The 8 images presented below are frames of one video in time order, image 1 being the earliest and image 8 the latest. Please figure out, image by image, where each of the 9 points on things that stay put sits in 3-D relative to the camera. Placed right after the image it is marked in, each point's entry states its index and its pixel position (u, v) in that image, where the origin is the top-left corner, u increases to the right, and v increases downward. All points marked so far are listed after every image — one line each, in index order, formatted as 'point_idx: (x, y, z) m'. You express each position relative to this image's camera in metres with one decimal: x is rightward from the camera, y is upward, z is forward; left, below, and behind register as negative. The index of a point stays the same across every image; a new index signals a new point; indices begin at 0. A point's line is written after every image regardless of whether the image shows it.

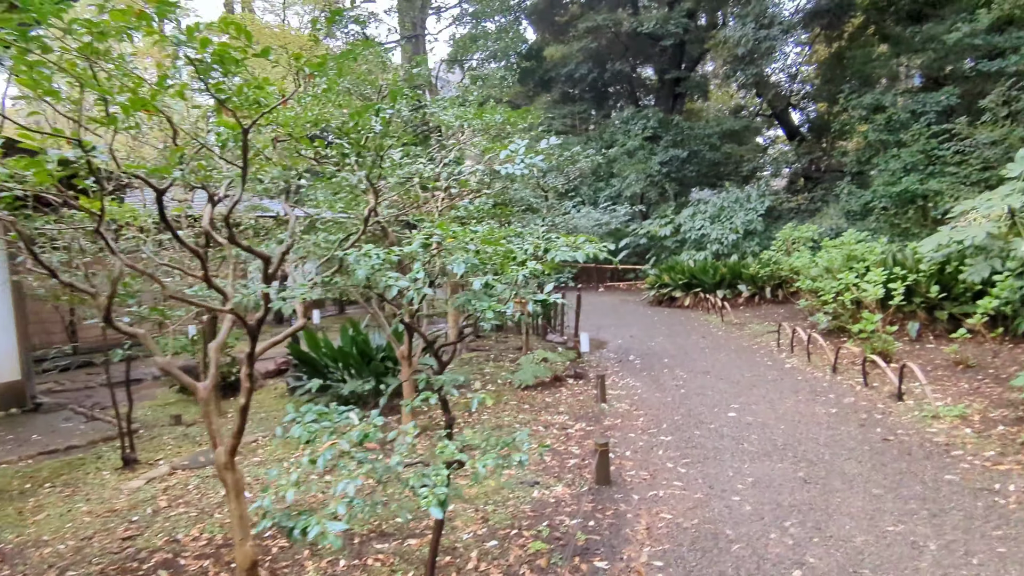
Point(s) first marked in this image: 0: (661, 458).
0: (+0.8, -0.9, +3.4) m
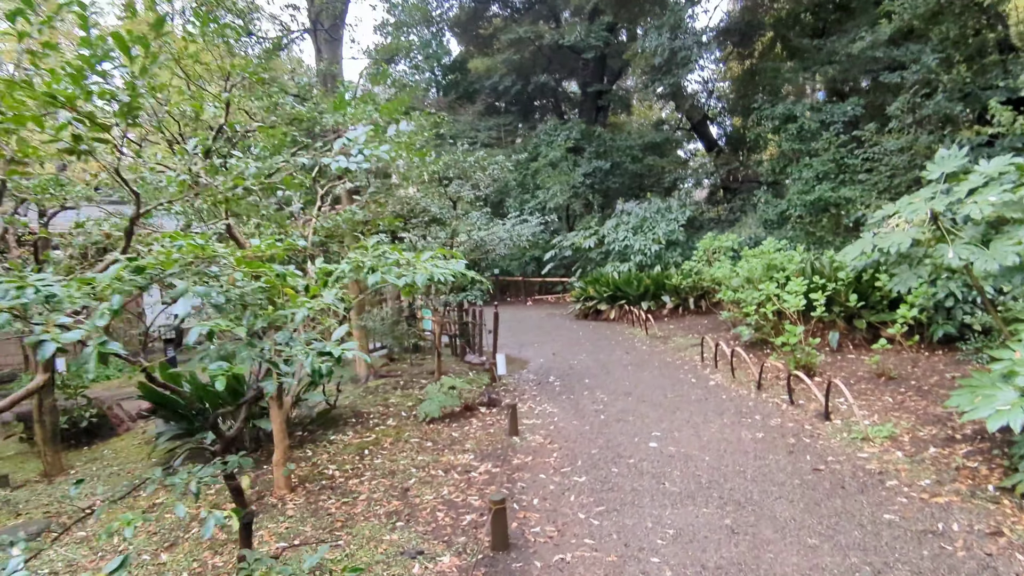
0: (+0.3, -1.0, +2.9) m
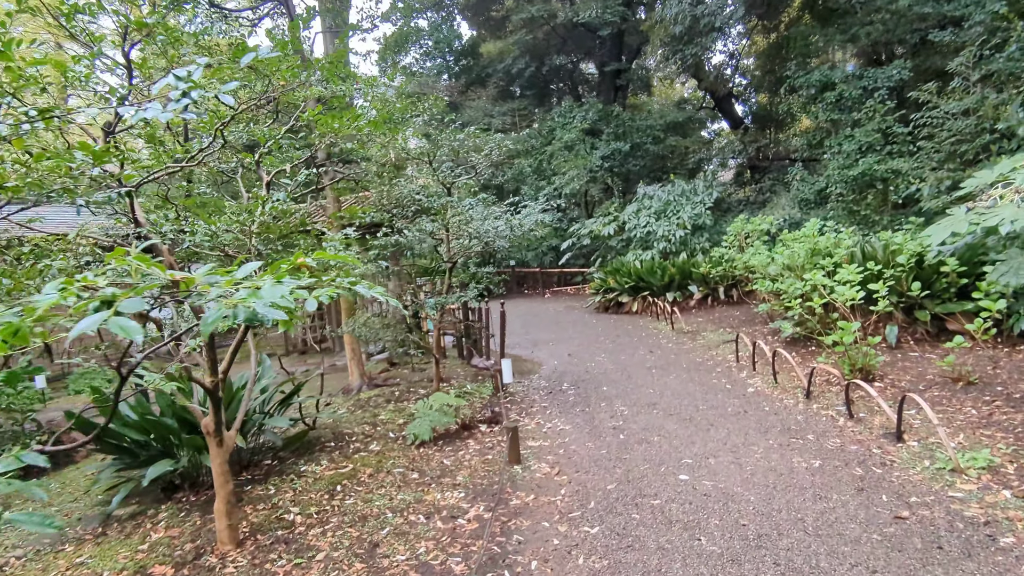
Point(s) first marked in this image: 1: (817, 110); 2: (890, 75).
0: (+0.3, -1.0, +2.3) m
1: (+4.4, +2.6, +8.9) m
2: (+5.0, +2.8, +8.1) m
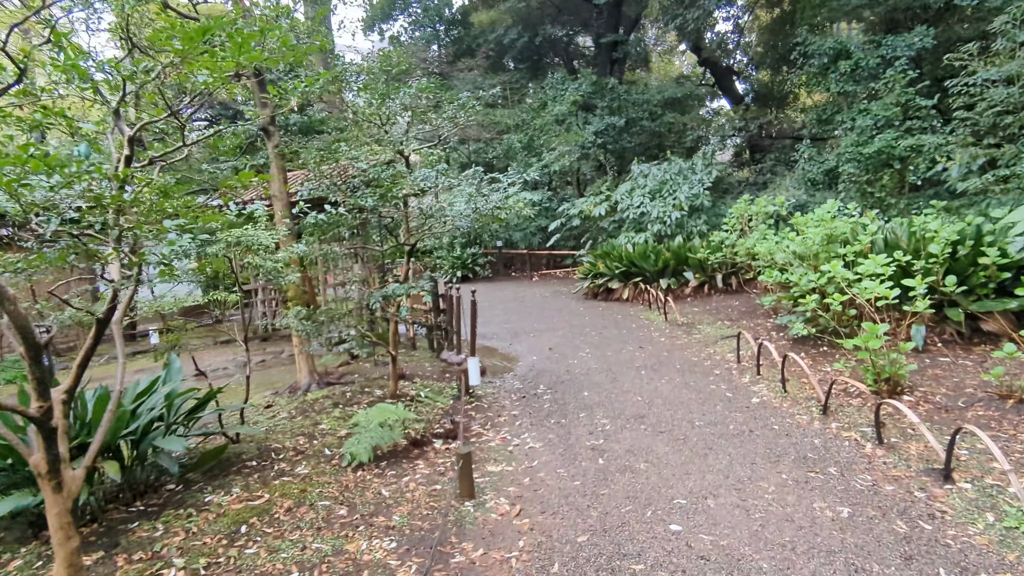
0: (0.0, -1.1, +1.6) m
1: (+4.2, +2.7, +8.2) m
2: (+4.8, +2.9, +7.4) m
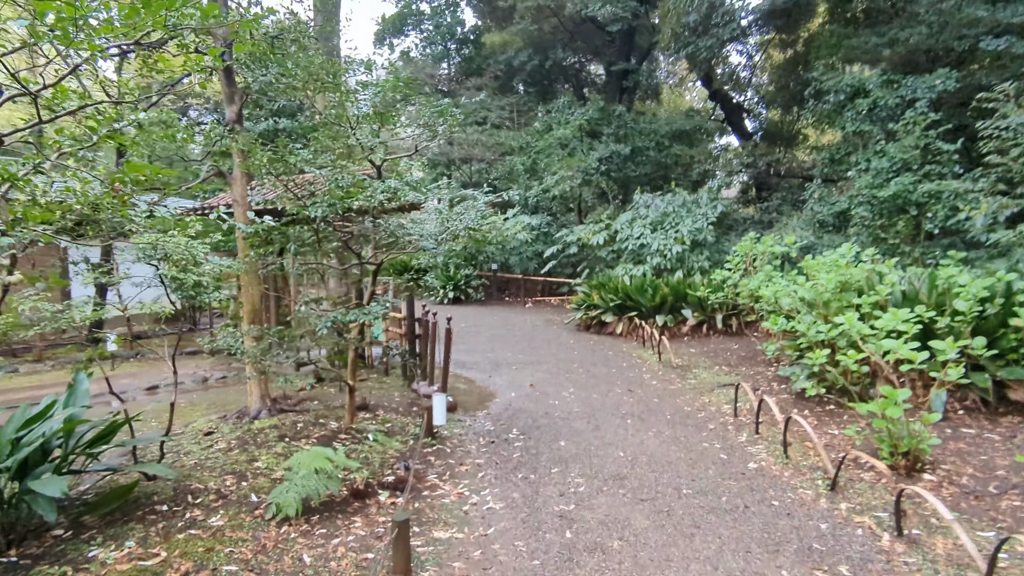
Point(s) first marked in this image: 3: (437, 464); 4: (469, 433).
0: (-0.2, -1.1, +1.1) m
1: (+4.2, +2.1, +7.8) m
2: (+4.8, +2.3, +7.1) m
3: (-0.4, -1.0, +3.5) m
4: (-0.3, -0.9, +4.0) m
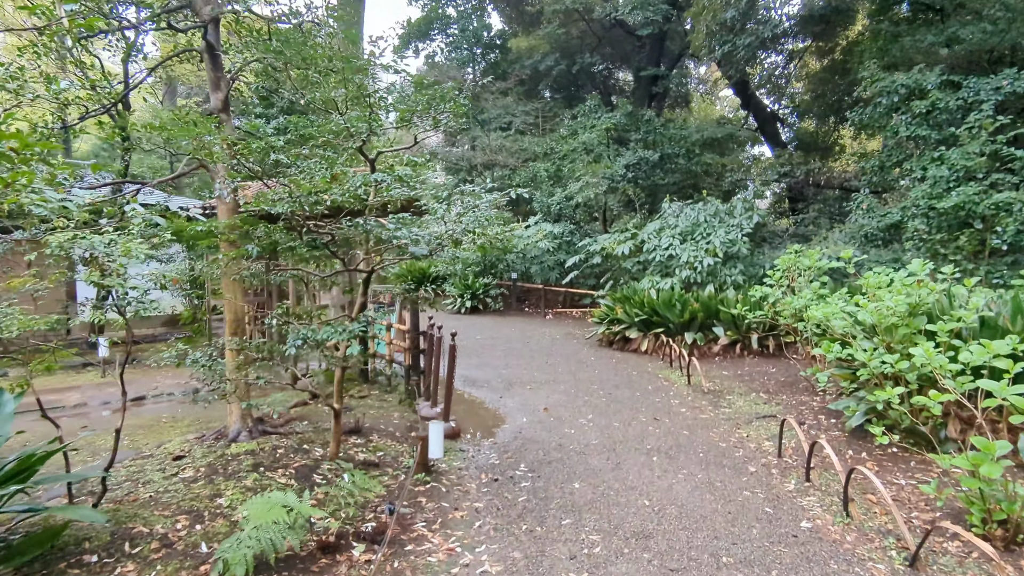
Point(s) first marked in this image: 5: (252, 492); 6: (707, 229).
0: (-0.2, -1.2, +0.6) m
1: (+4.4, +1.9, +7.2) m
2: (+5.0, +2.1, +6.4) m
3: (-0.4, -1.1, +3.0) m
4: (-0.2, -1.0, +3.5) m
5: (-1.3, -1.0, +3.0) m
6: (+2.8, +0.8, +8.8) m
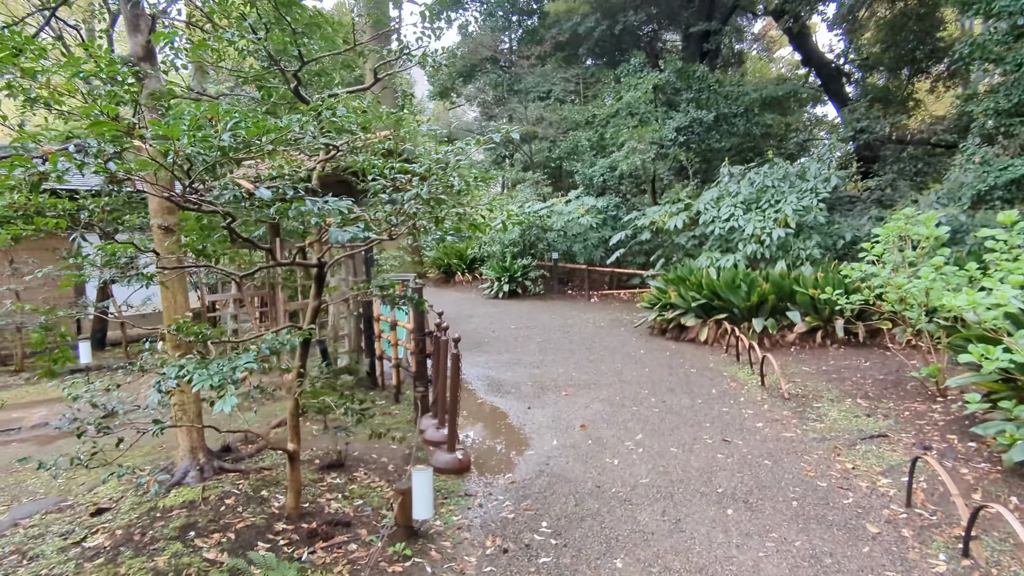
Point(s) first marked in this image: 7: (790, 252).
0: (-0.4, -1.3, -0.3) m
1: (+4.7, +2.2, +5.7) m
2: (+5.2, +2.4, +4.9) m
3: (-0.4, -1.1, +2.1) m
4: (-0.2, -1.0, +2.6) m
5: (-1.2, -1.0, +2.2) m
6: (+3.2, +1.1, +7.6) m
7: (+3.2, +0.4, +7.1) m
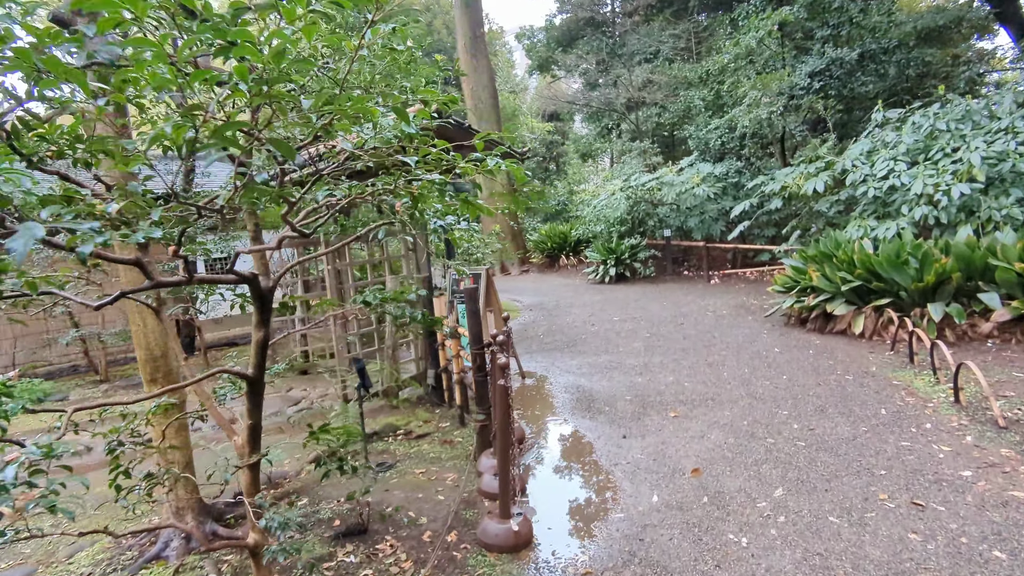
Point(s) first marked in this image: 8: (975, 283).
0: (-0.8, -1.4, -1.1) m
1: (+5.2, +2.4, +3.7) m
2: (+5.6, +2.6, +2.8) m
3: (-0.3, -1.1, +1.2) m
4: (0.0, -1.0, +1.7) m
5: (-1.1, -1.1, +1.5) m
6: (+4.2, +1.4, +5.9) m
7: (+4.1, +0.7, +5.5) m
8: (+3.4, 0.0, +4.5) m
